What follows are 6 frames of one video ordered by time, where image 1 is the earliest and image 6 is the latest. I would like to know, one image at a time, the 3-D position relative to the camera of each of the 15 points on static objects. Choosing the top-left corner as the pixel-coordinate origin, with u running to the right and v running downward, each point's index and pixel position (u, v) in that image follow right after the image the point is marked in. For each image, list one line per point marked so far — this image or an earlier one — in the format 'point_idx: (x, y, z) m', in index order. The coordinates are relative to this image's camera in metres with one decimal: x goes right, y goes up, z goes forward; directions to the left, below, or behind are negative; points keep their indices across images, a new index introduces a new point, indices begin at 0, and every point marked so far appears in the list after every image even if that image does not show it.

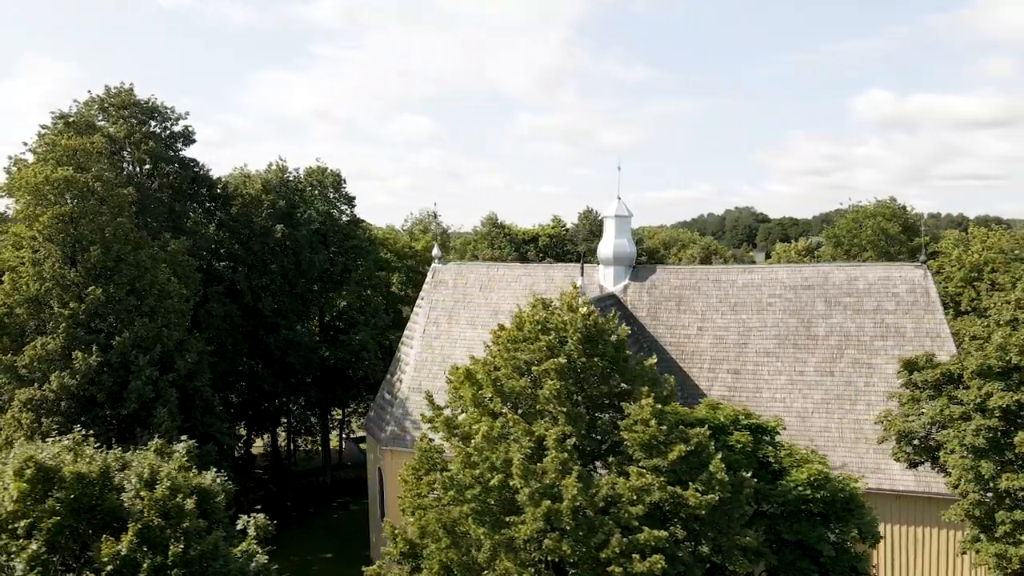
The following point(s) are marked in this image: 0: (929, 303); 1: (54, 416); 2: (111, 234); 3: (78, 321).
0: (+11.5, -0.4, +19.2) m
1: (-11.2, -3.1, +17.1) m
2: (-10.8, +1.4, +18.8) m
3: (-11.3, -0.9, +18.1) m
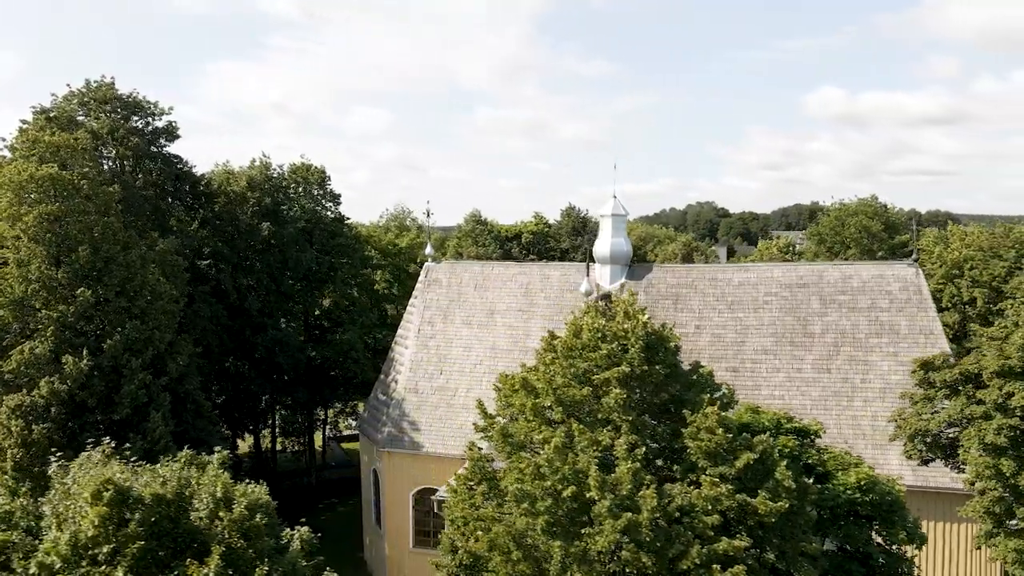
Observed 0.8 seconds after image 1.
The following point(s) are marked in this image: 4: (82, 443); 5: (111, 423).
0: (+11.5, -0.4, +19.6) m
1: (-11.1, -3.2, +16.5) m
2: (-10.7, +1.4, +18.2) m
3: (-11.1, -0.9, +17.4) m
4: (-10.4, -3.8, +16.9) m
5: (-10.2, -3.4, +17.7) m
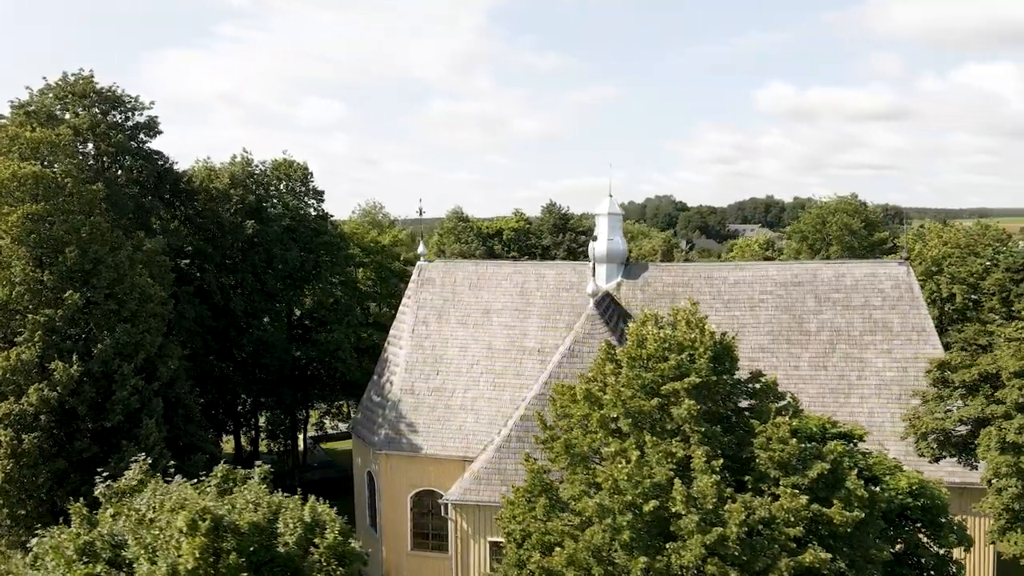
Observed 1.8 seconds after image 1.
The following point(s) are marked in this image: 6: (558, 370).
0: (+11.5, -0.3, +20.0) m
1: (-10.9, -3.3, +15.8) m
2: (-10.6, +1.4, +17.5) m
3: (-11.0, -1.0, +16.7) m
4: (-10.2, -3.8, +16.3) m
5: (-10.1, -3.5, +17.1) m
6: (+1.1, -2.0, +16.8) m
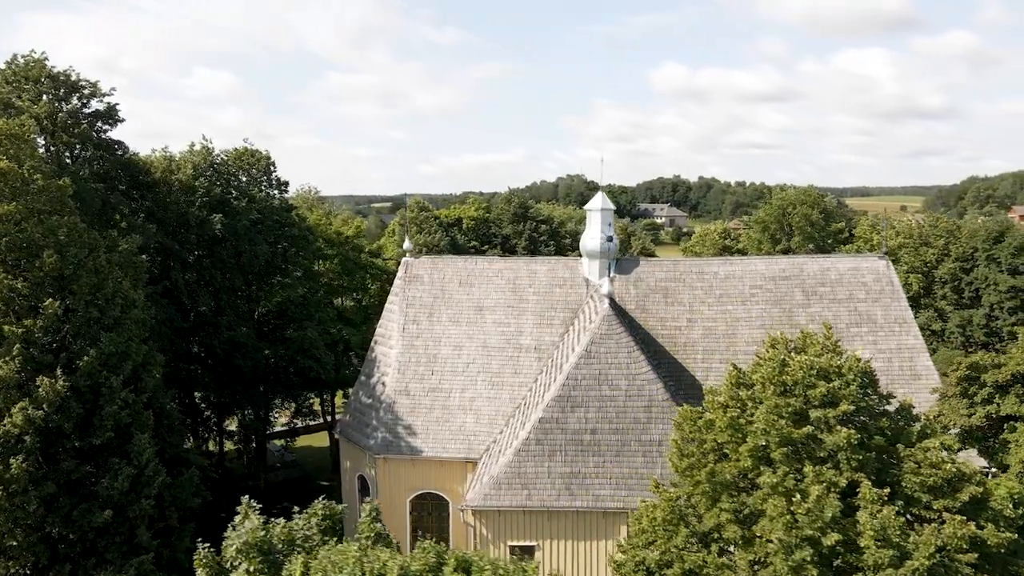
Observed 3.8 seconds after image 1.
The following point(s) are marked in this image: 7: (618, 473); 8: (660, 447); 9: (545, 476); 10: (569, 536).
0: (+11.5, -0.1, +21.0) m
1: (-10.3, -3.5, +14.5) m
2: (-10.3, +1.2, +16.1) m
3: (-10.6, -1.1, +15.3) m
4: (-9.7, -4.0, +15.0) m
5: (-9.6, -3.6, +15.8) m
6: (+1.5, -2.0, +16.7) m
7: (+2.4, -4.3, +16.0) m
8: (+3.4, -3.7, +16.1) m
9: (+0.7, -4.4, +16.1) m
10: (+1.3, -5.8, +16.2) m
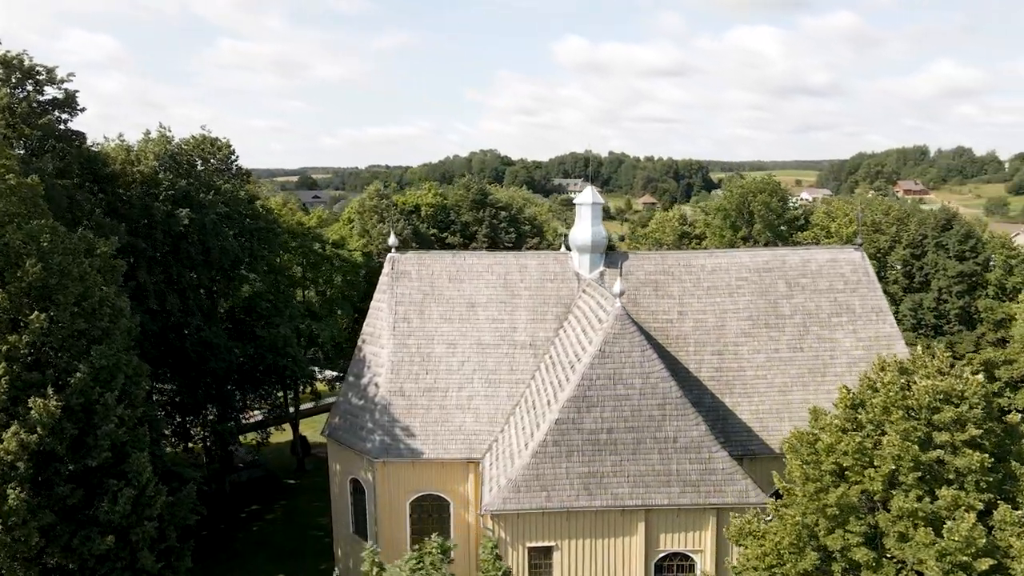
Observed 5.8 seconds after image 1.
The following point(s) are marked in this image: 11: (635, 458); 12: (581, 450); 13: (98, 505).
0: (+11.3, +0.2, +22.0) m
1: (-9.6, -3.7, +13.3) m
2: (-9.9, +1.0, +14.8) m
3: (-10.0, -1.4, +14.1) m
4: (-9.1, -4.2, +14.0) m
5: (-9.1, -3.9, +14.8) m
6: (+1.8, -2.0, +16.8) m
7: (+2.9, -4.3, +16.2) m
8: (+3.8, -3.7, +16.4) m
9: (+1.2, -4.4, +16.1) m
10: (+1.8, -5.8, +16.3) m
11: (+2.9, -4.0, +16.3) m
12: (+1.6, -3.8, +16.3) m
13: (-8.5, -4.5, +14.4) m
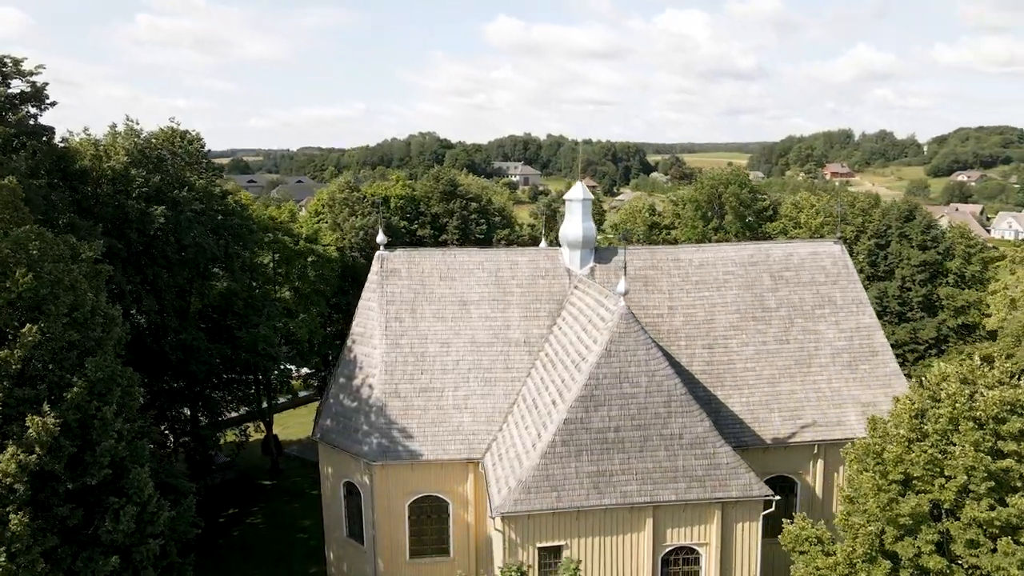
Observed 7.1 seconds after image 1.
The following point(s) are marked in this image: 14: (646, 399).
0: (+11.0, +0.4, +22.7) m
1: (-9.1, -4.0, +12.6) m
2: (-9.6, +0.8, +13.9) m
3: (-9.6, -1.6, +13.3) m
4: (-8.7, -4.5, +13.3) m
5: (-8.7, -4.1, +14.1) m
6: (+2.0, -2.0, +16.9) m
7: (+3.1, -4.3, +16.5) m
8: (+4.0, -3.6, +16.7) m
9: (+1.4, -4.4, +16.2) m
10: (+2.0, -5.8, +16.5) m
11: (+3.1, -4.0, +16.5) m
12: (+1.8, -3.8, +16.4) m
13: (-8.1, -4.7, +13.8) m
14: (+3.2, -2.6, +16.8) m
